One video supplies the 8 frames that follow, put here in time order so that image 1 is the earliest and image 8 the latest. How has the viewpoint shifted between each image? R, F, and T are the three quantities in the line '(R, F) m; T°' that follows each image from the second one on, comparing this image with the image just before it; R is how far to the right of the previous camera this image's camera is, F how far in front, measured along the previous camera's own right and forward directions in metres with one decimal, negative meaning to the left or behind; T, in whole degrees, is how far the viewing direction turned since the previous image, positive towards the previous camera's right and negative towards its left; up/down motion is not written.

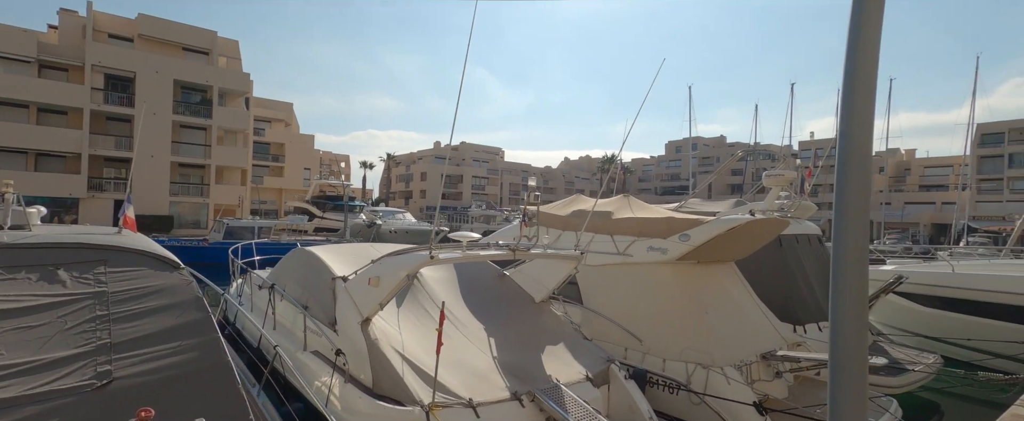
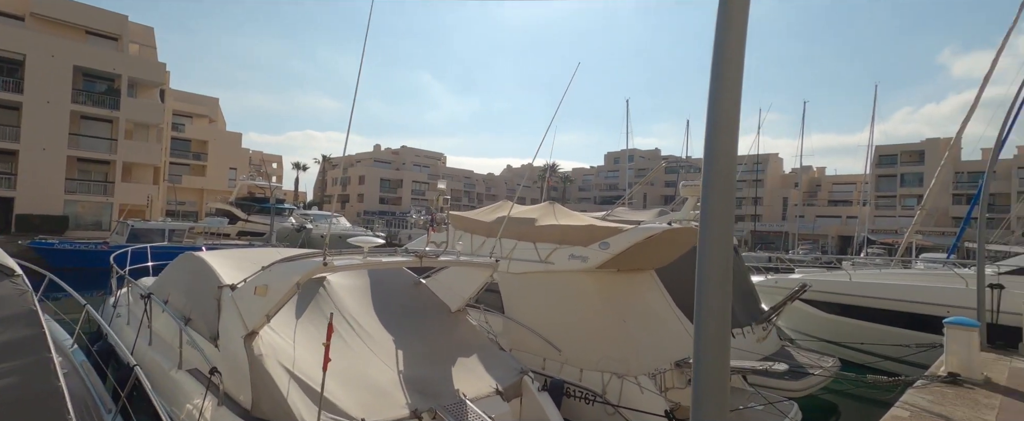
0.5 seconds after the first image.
(+0.3, +0.2) m; +7°
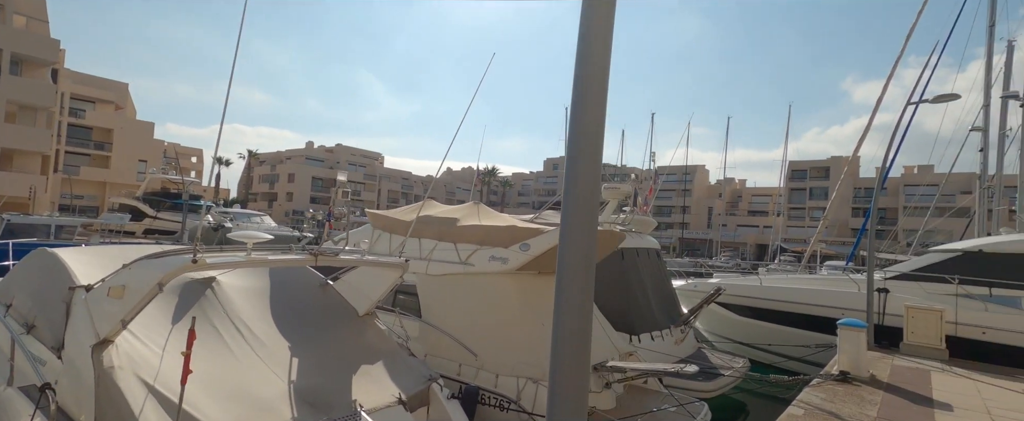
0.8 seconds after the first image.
(+0.3, +0.2) m; +7°
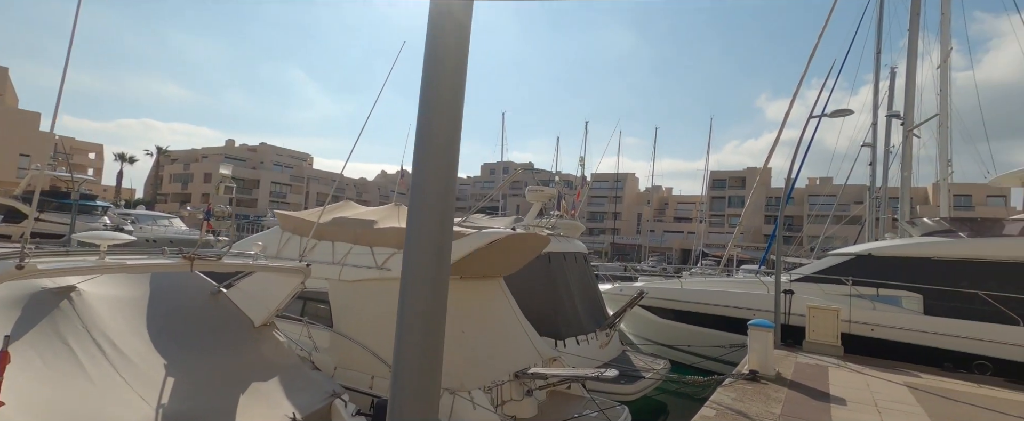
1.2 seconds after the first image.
(+0.2, +0.2) m; +8°
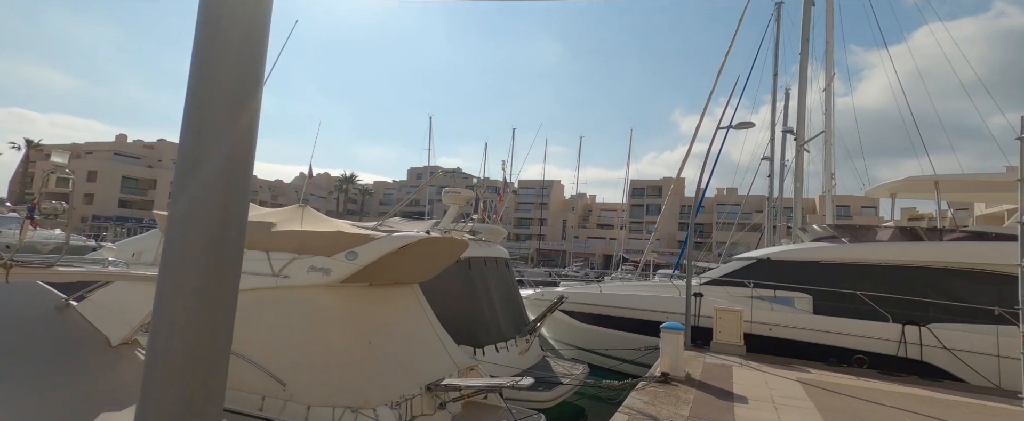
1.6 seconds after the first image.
(+0.2, +0.2) m; +9°
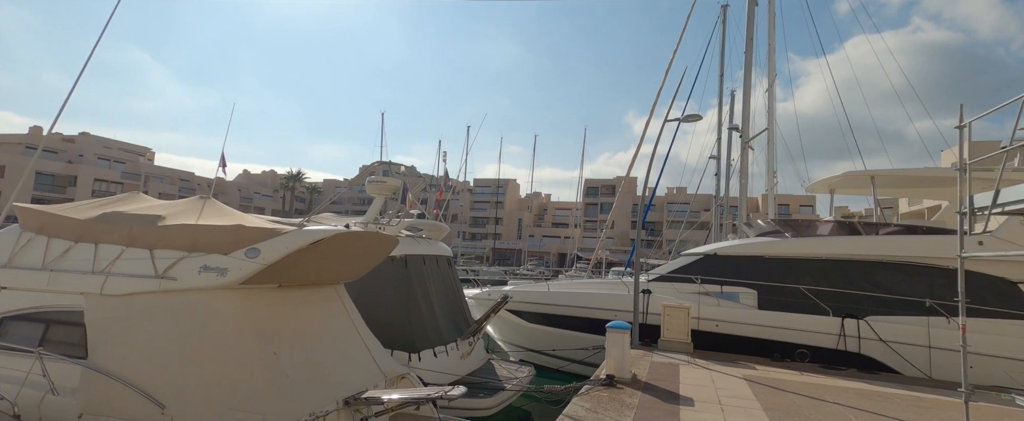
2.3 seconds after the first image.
(+0.3, +0.5) m; +5°
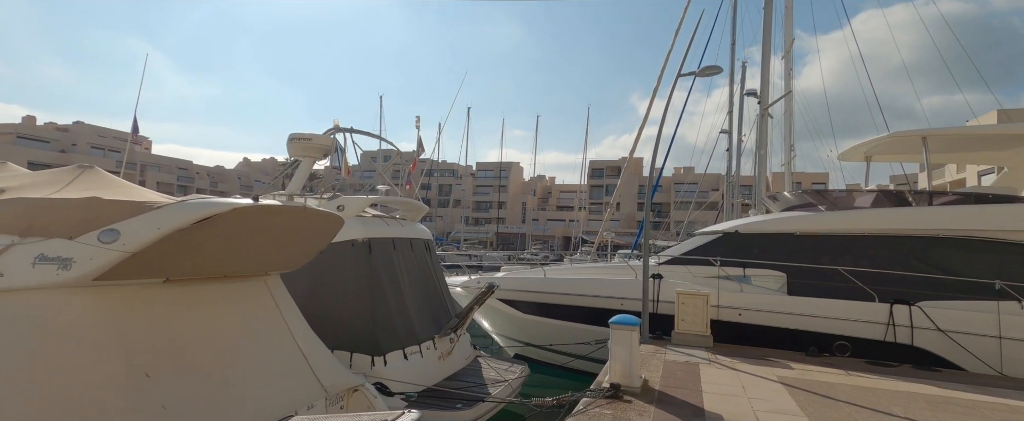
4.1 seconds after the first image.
(+0.3, +1.4) m; -1°
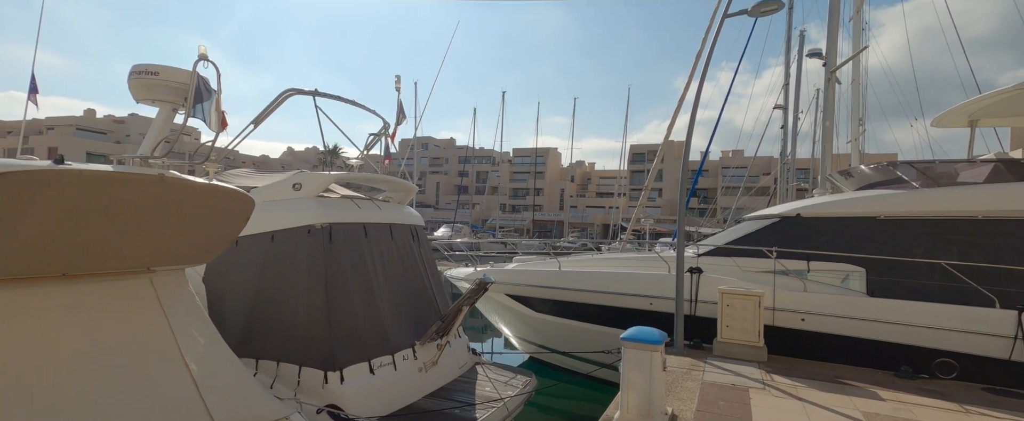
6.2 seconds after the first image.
(+0.6, +1.5) m; -5°
